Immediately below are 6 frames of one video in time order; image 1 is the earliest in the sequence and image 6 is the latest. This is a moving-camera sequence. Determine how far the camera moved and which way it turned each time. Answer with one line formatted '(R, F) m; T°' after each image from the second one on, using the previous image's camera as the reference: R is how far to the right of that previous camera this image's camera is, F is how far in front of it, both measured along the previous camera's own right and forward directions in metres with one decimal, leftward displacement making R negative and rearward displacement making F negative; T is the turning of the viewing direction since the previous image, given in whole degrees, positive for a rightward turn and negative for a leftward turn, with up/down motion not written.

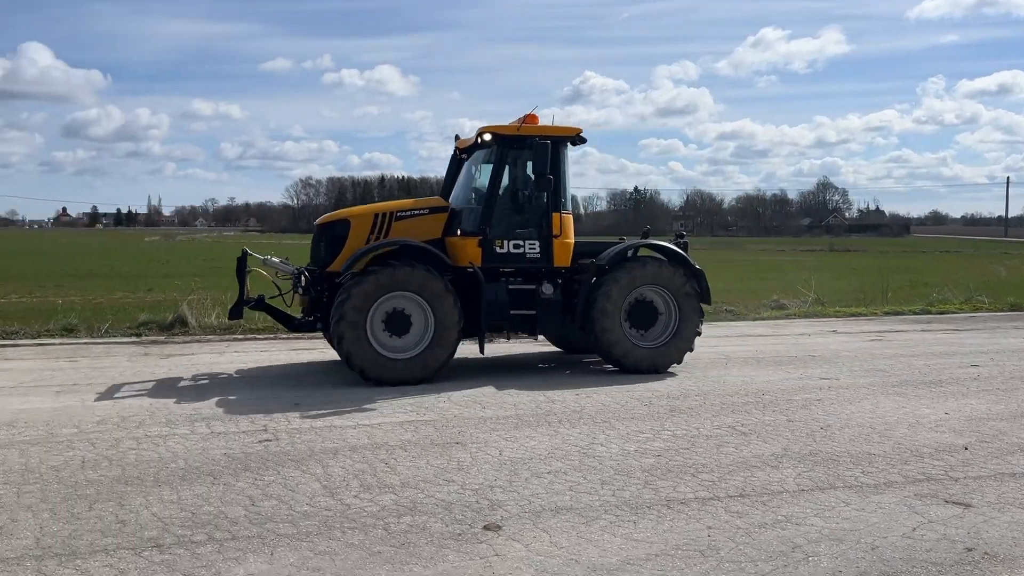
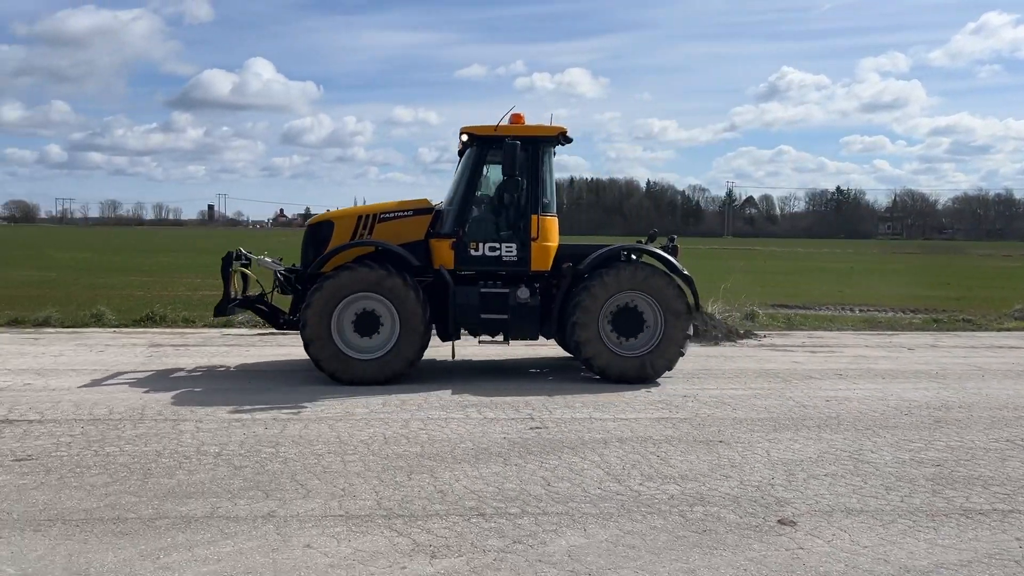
(-0.5, -0.3) m; -12°
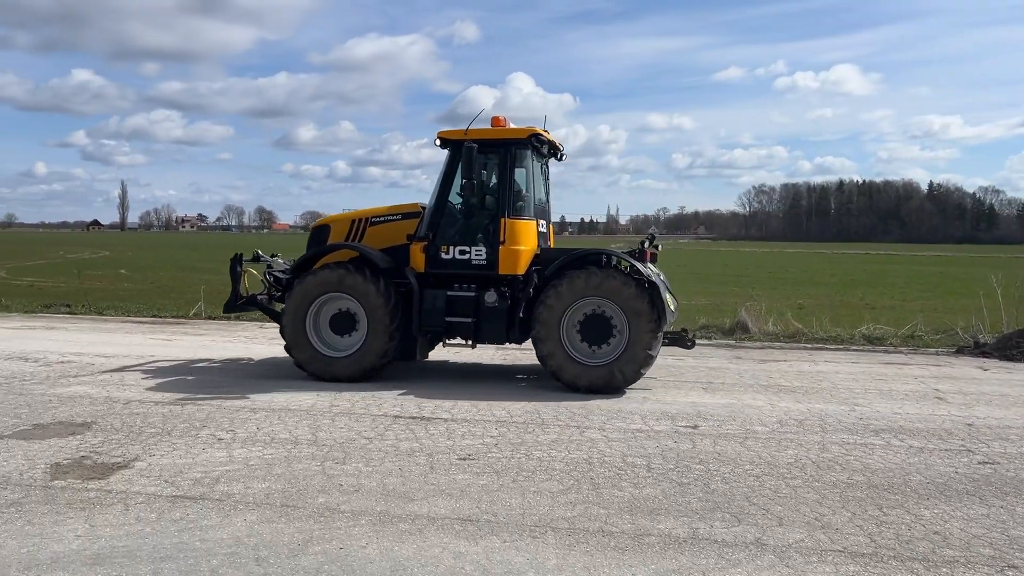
(-1.1, +0.1) m; -17°
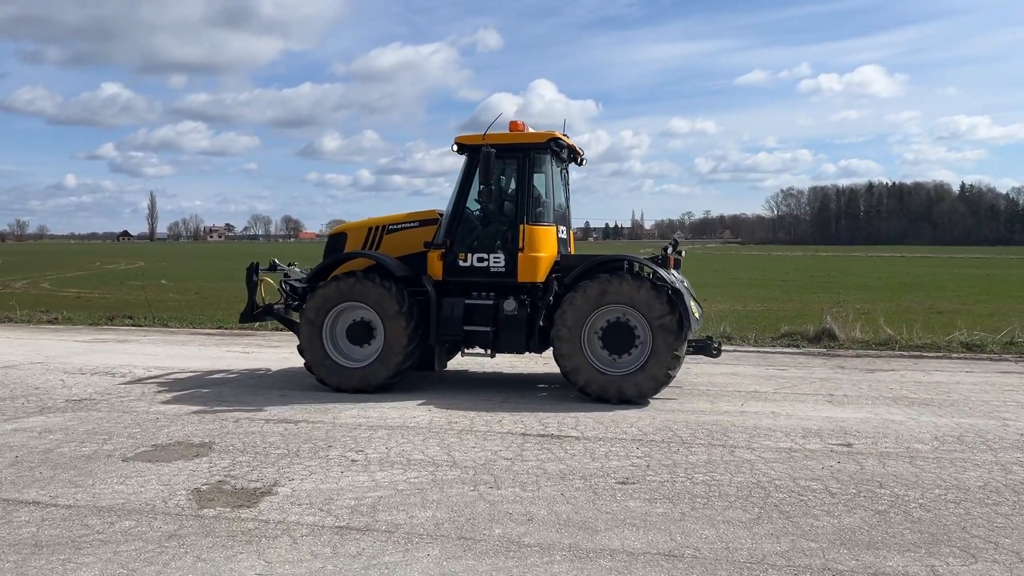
(-0.7, +0.3) m; -2°
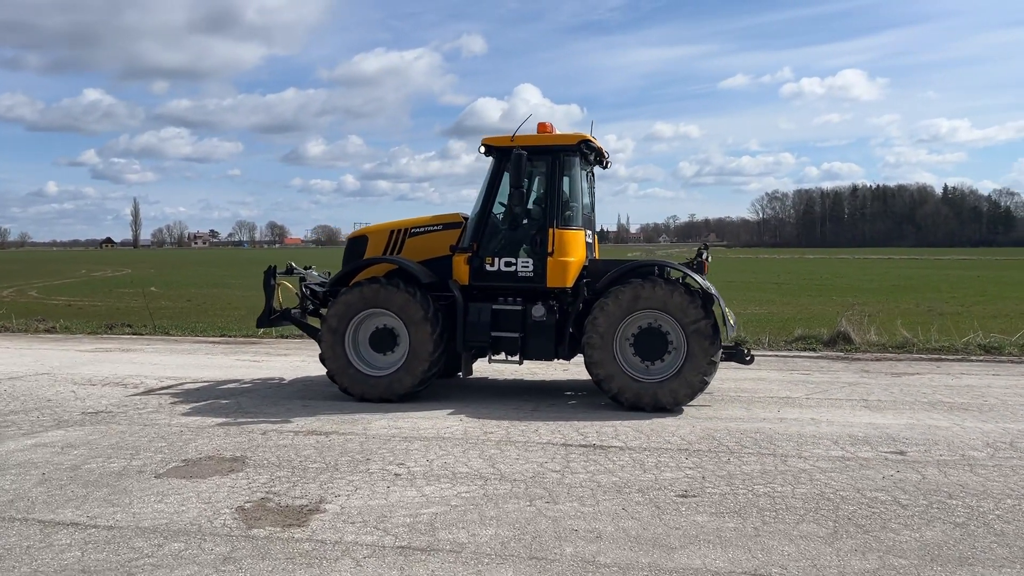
(-0.4, +0.2) m; +1°
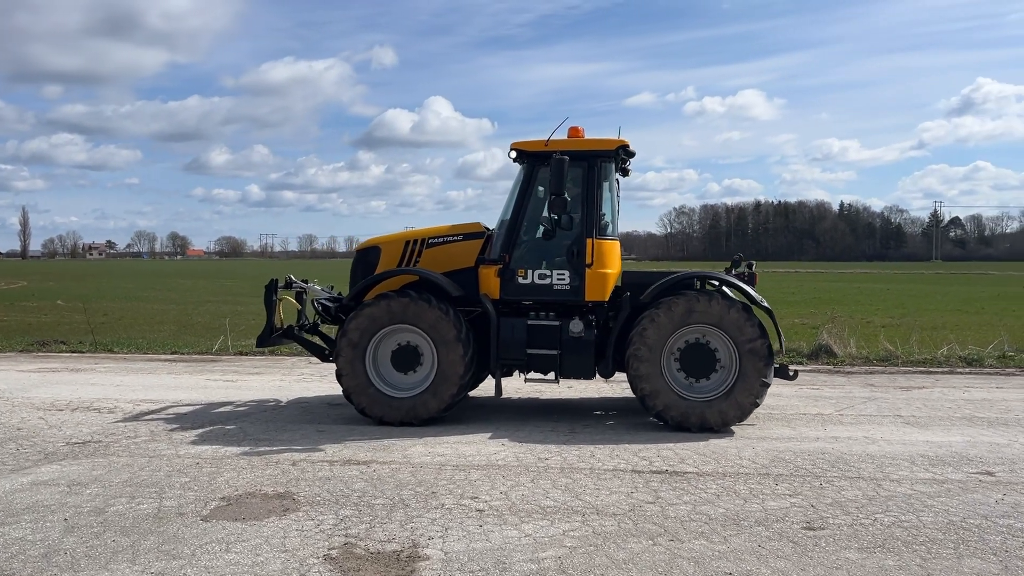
(-1.0, +0.5) m; +6°
